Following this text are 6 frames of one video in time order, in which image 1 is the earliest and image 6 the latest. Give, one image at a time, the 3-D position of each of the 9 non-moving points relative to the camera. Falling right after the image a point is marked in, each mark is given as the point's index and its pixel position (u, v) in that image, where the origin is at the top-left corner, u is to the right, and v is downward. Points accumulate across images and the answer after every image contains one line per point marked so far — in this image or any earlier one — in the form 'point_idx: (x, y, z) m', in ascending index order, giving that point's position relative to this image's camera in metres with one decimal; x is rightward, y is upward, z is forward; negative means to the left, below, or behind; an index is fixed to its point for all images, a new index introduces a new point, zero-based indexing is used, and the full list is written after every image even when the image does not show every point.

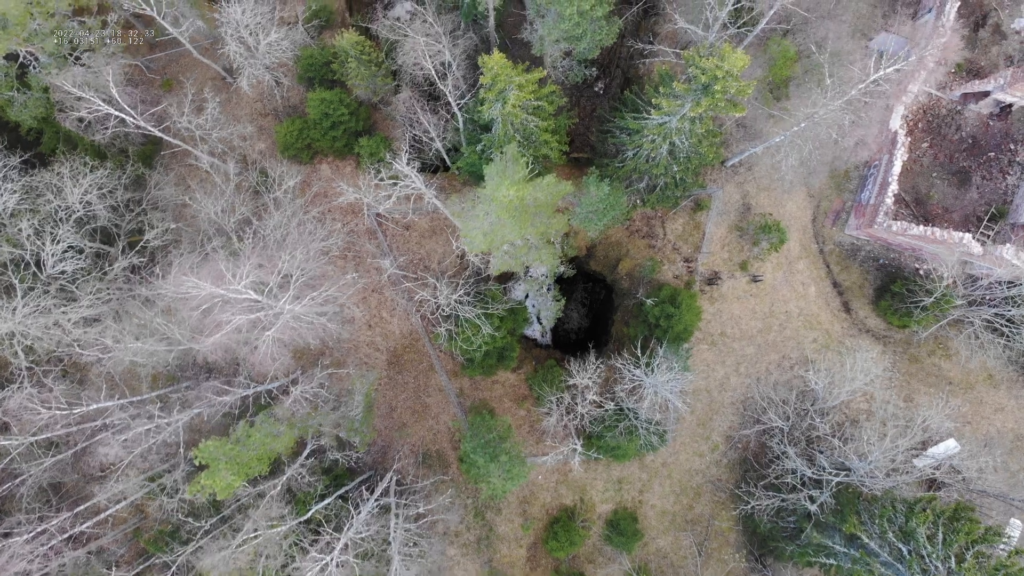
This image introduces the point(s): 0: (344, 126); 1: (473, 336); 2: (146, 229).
0: (-6.2, +6.1, +19.7) m
1: (-1.4, -1.8, +19.0) m
2: (-12.9, +2.1, +18.7) m
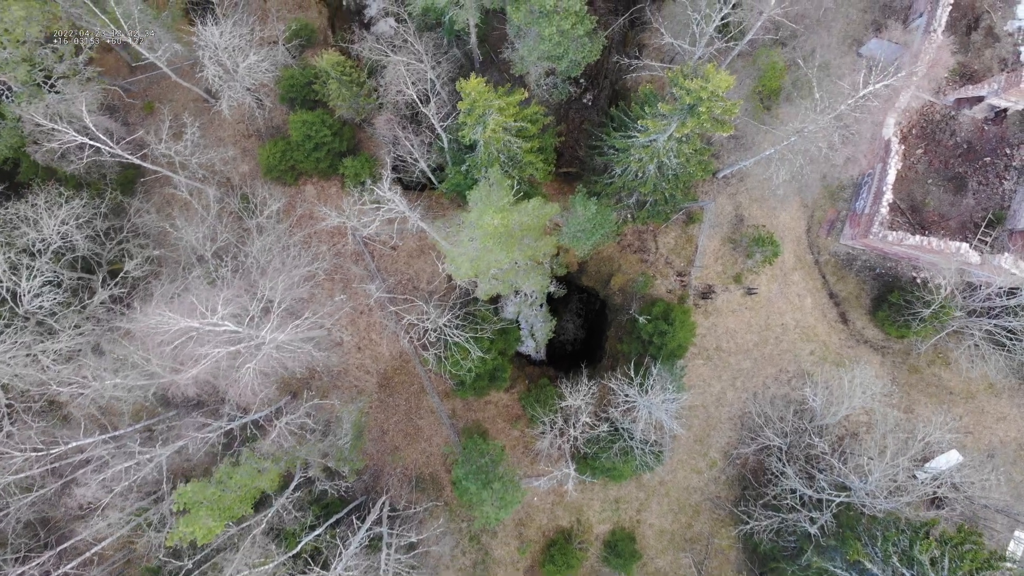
0: (-6.7, +5.2, +19.4) m
1: (-1.8, -2.6, +18.6) m
2: (-13.4, +1.0, +18.3) m
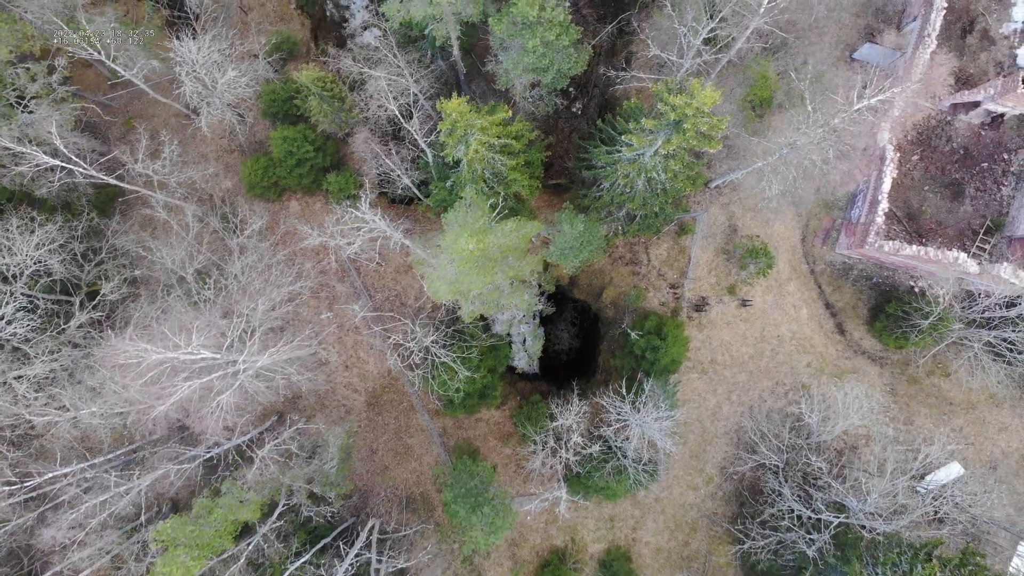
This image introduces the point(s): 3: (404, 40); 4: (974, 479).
0: (-7.2, +4.5, +18.9) m
1: (-2.2, -3.2, +18.2) m
2: (-13.8, +0.2, +17.9) m
3: (-3.9, +8.9, +18.9) m
4: (+17.3, -7.1, +19.8) m
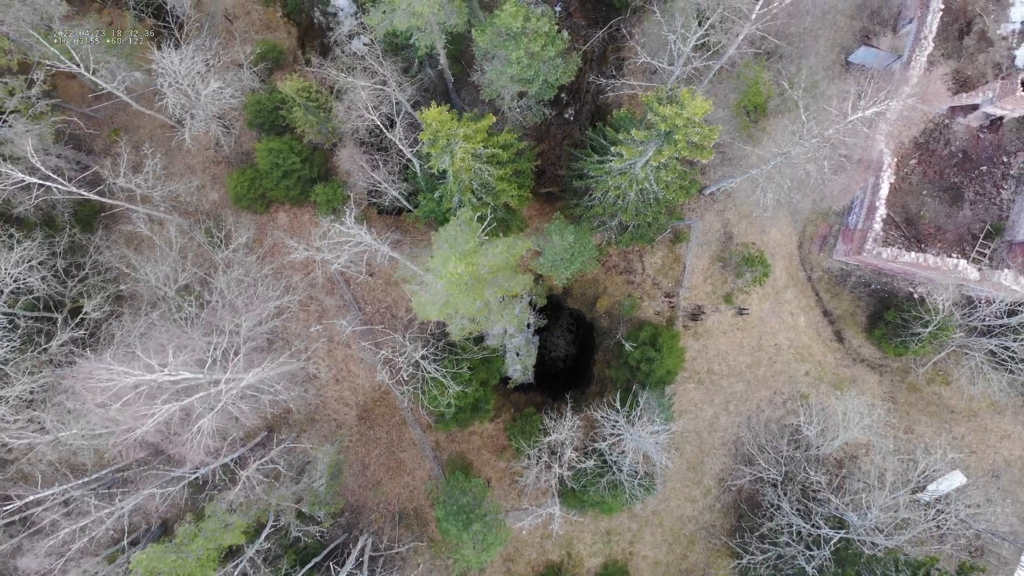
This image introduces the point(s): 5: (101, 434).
0: (-7.6, +4.0, +18.6) m
1: (-2.4, -3.6, +17.8) m
2: (-14.1, -0.3, +17.5) m
3: (-4.3, +8.4, +18.5) m
4: (+17.1, -7.4, +19.4) m
5: (-12.3, -4.3, +15.9) m
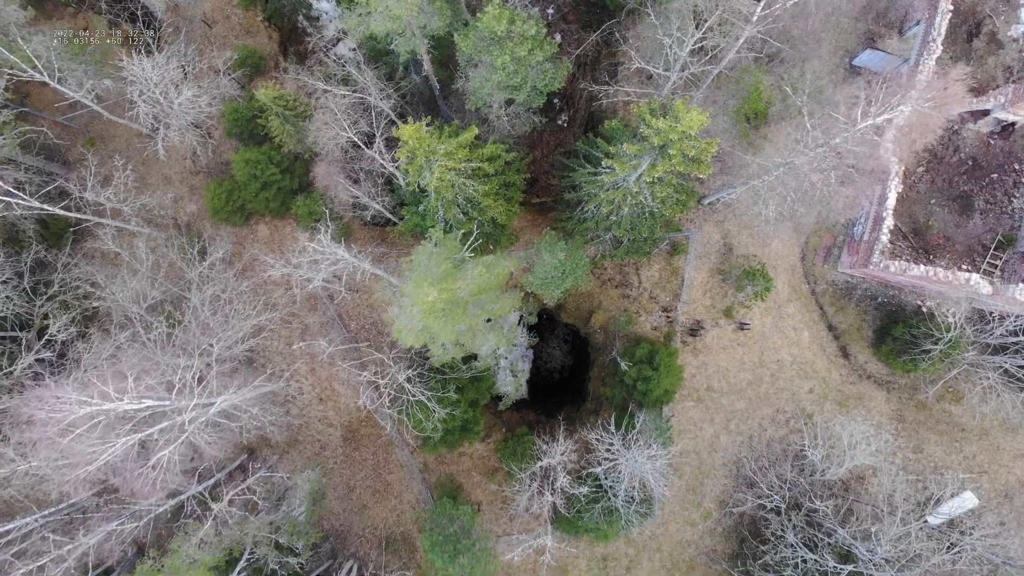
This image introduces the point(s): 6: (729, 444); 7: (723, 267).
0: (-7.9, +3.4, +17.7) m
1: (-2.8, -4.2, +16.9) m
2: (-14.5, -1.0, +16.7) m
3: (-4.7, +7.8, +17.7) m
4: (+16.7, -7.9, +18.5) m
5: (-12.7, -4.9, +15.0) m
6: (+8.0, -5.8, +19.6) m
7: (+7.8, +0.7, +19.5) m
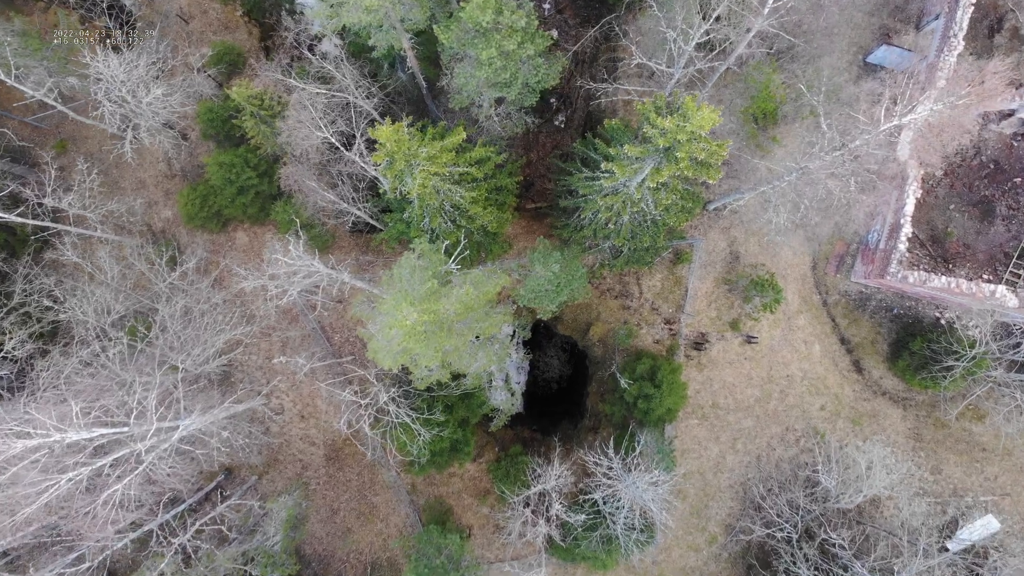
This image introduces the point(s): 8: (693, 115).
0: (-8.2, +3.0, +16.5) m
1: (-3.0, -4.6, +15.8) m
2: (-14.7, -1.3, +15.5) m
3: (-4.9, +7.4, +16.5) m
4: (+16.5, -8.3, +17.3) m
5: (-12.9, -5.3, +13.8) m
6: (+7.8, -6.2, +18.4) m
7: (+7.5, +0.4, +18.4) m
8: (+3.4, +3.3, +10.2) m
